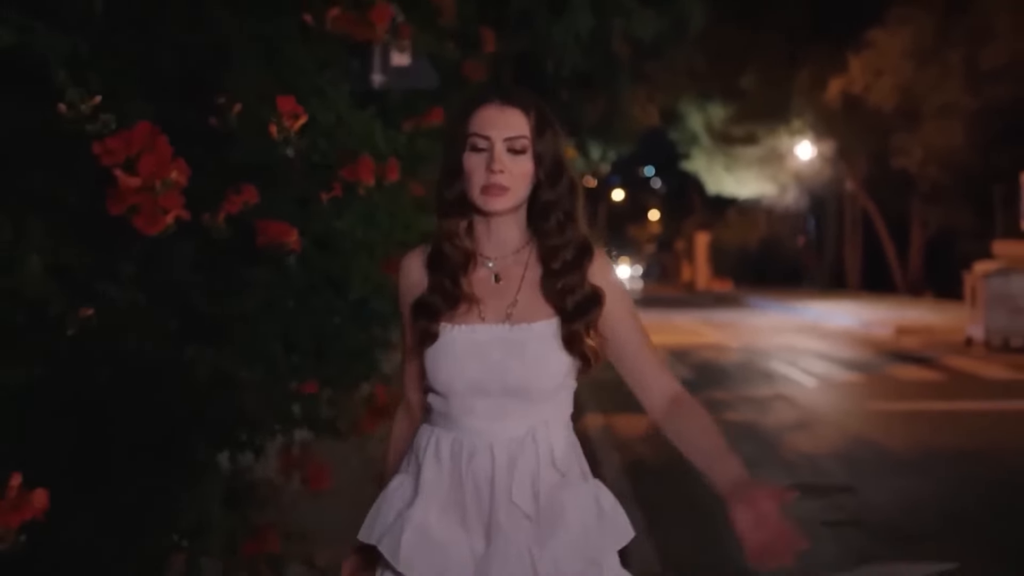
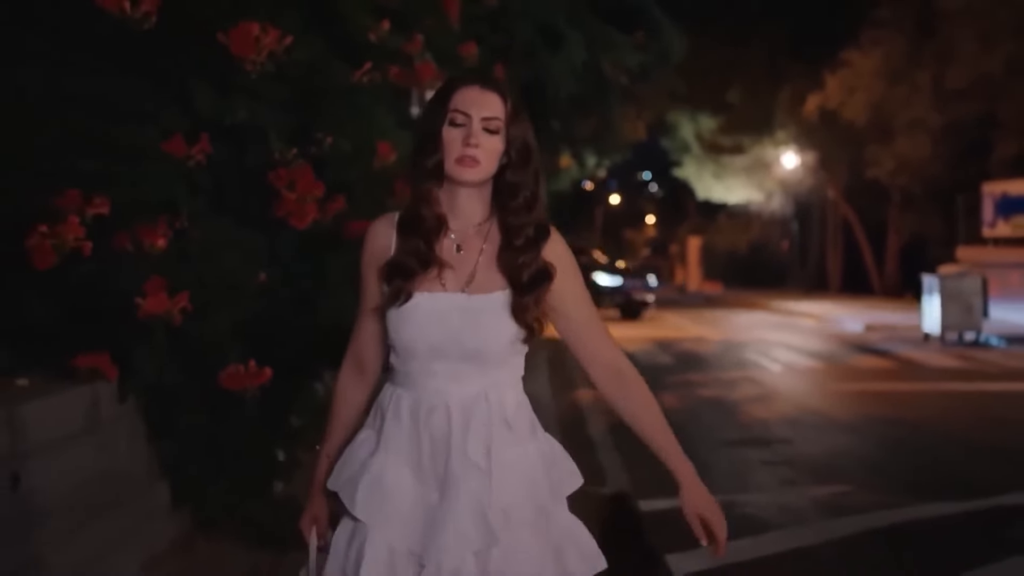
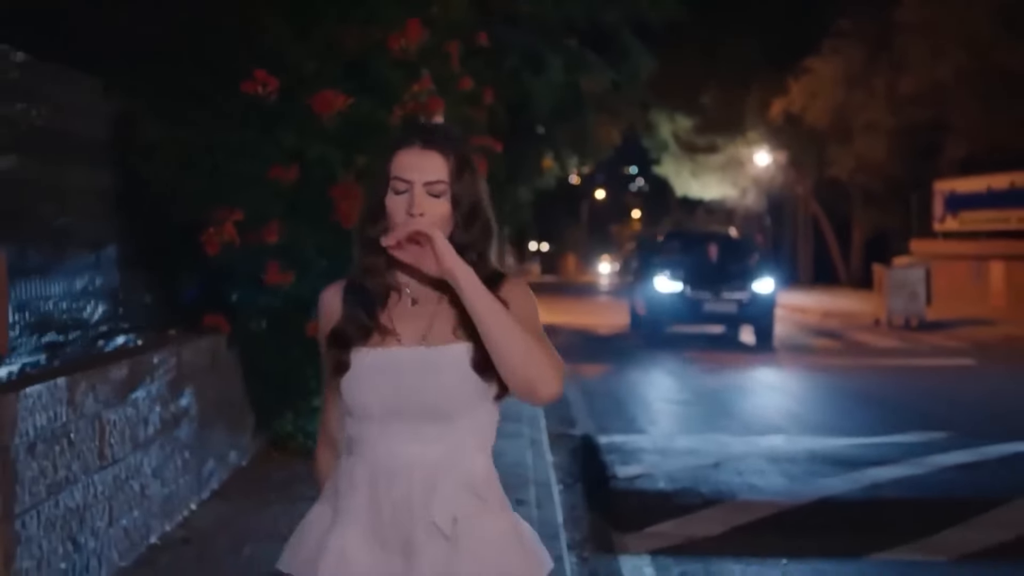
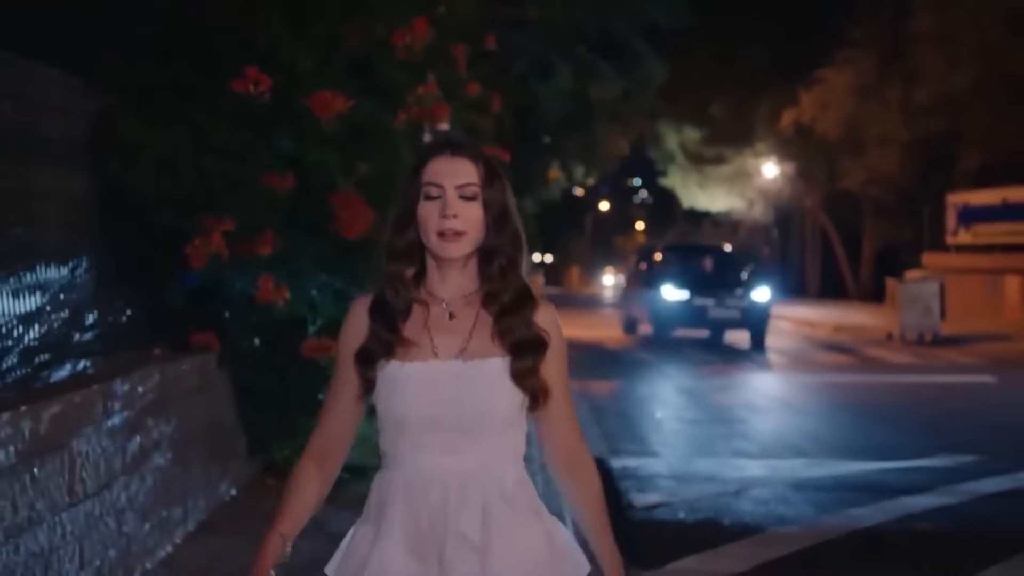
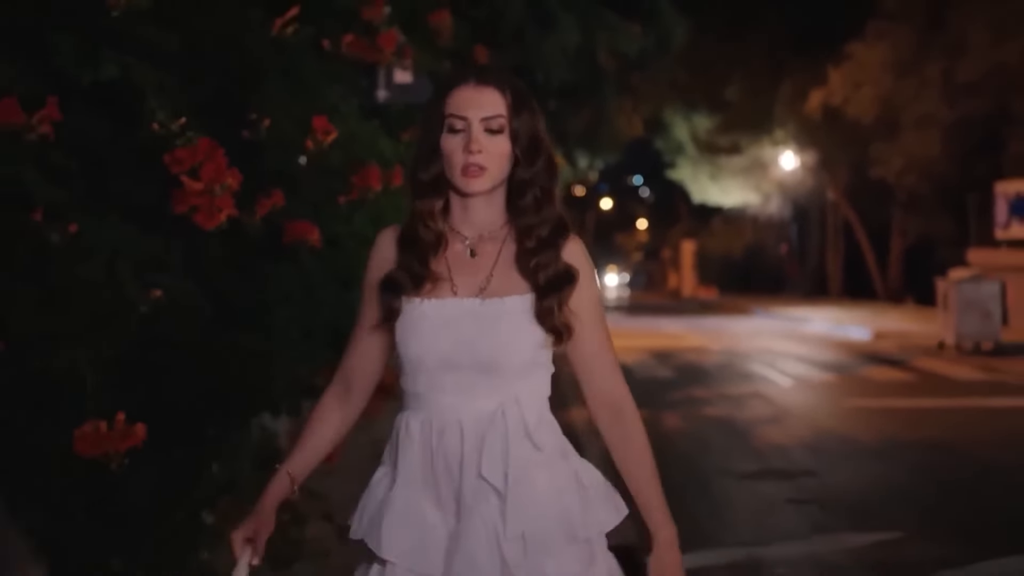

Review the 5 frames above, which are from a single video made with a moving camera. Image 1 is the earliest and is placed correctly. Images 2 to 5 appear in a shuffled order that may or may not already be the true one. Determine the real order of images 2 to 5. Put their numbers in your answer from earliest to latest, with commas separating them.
5, 2, 4, 3
